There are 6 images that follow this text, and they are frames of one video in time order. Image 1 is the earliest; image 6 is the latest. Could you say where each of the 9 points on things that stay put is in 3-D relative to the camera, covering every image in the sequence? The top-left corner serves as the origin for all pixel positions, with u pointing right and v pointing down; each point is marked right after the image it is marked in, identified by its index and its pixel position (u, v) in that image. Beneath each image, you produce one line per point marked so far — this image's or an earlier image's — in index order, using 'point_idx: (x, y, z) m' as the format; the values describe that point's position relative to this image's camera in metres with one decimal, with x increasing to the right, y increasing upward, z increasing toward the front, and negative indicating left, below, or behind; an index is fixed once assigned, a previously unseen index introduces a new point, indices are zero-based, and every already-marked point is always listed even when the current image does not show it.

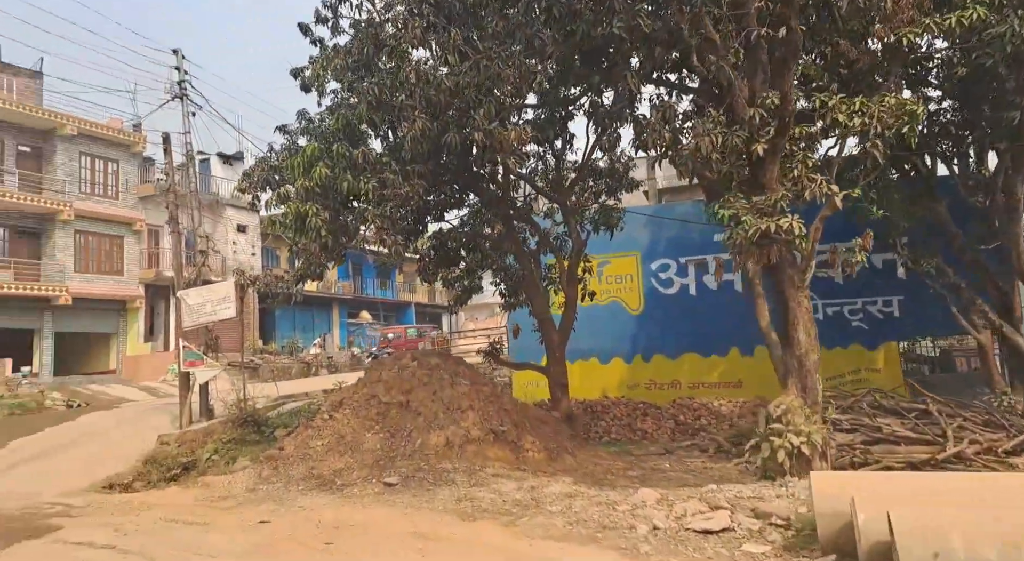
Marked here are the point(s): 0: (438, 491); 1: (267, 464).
0: (-0.8, -2.3, +7.4) m
1: (-3.1, -2.3, +8.6) m
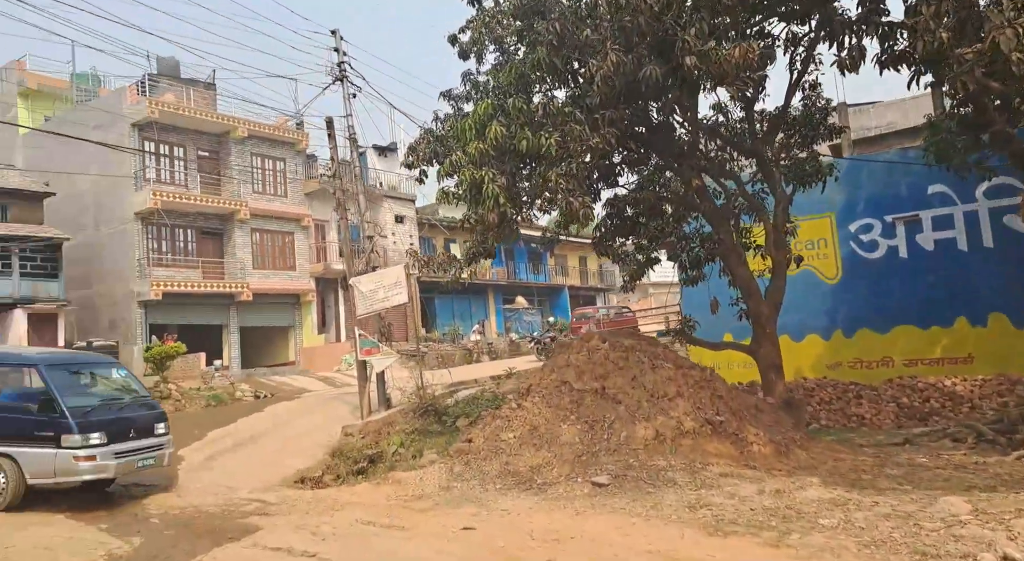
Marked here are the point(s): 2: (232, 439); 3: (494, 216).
0: (+1.3, -1.9, +6.2) m
1: (-0.6, -2.0, +7.9) m
2: (-4.8, -2.7, +11.9) m
3: (-0.2, +0.8, +7.7) m
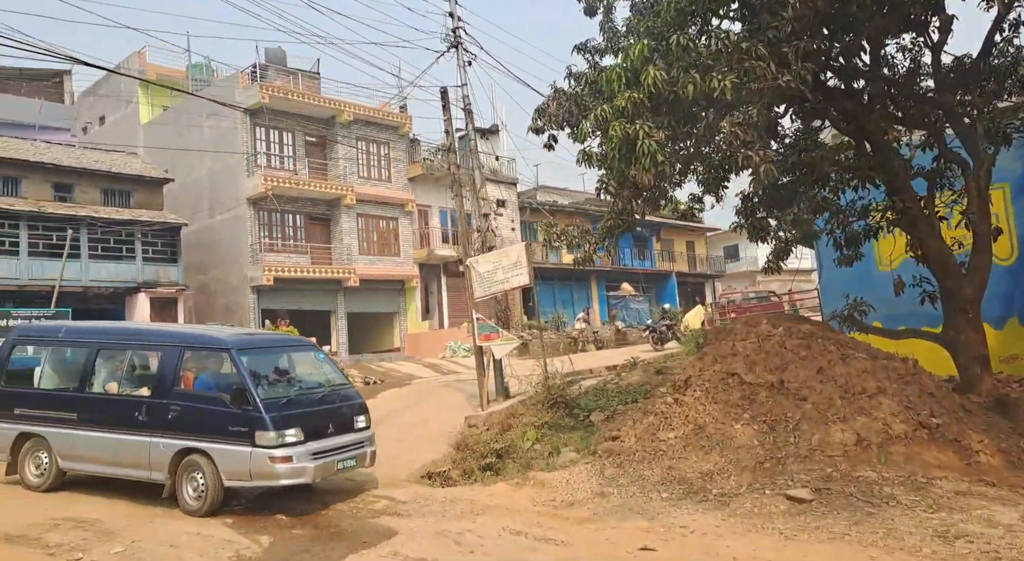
0: (+2.7, -1.7, +4.9) m
1: (+0.9, -1.8, +6.8) m
2: (-2.7, -2.4, +11.3) m
3: (+1.3, +1.0, +6.6) m
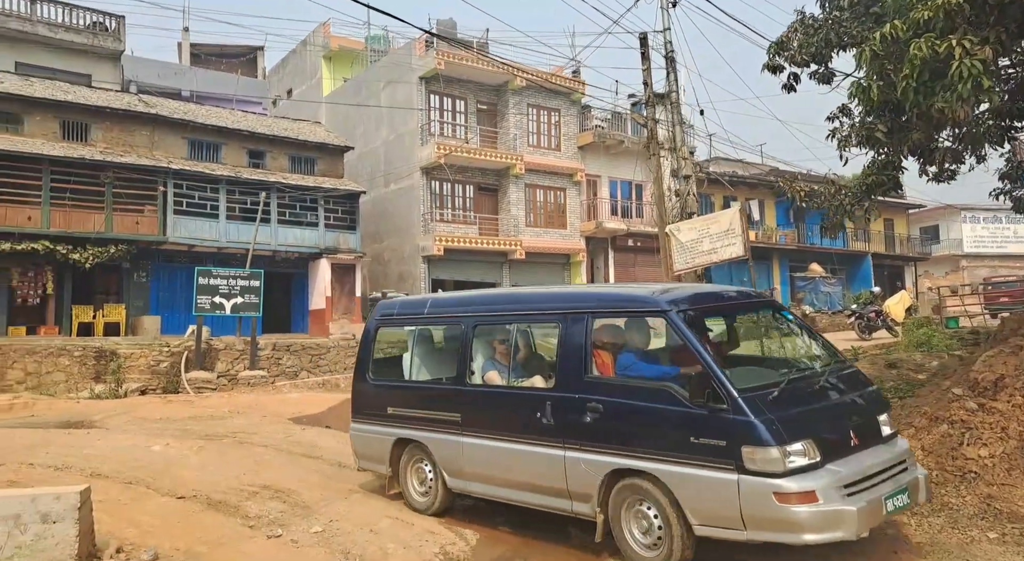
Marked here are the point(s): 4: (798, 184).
0: (+4.2, -1.5, +3.1) m
1: (+2.9, -1.5, +5.4) m
2: (+0.3, -1.9, +10.6) m
3: (+3.3, +1.3, +4.9) m
4: (+3.3, +1.1, +7.9) m
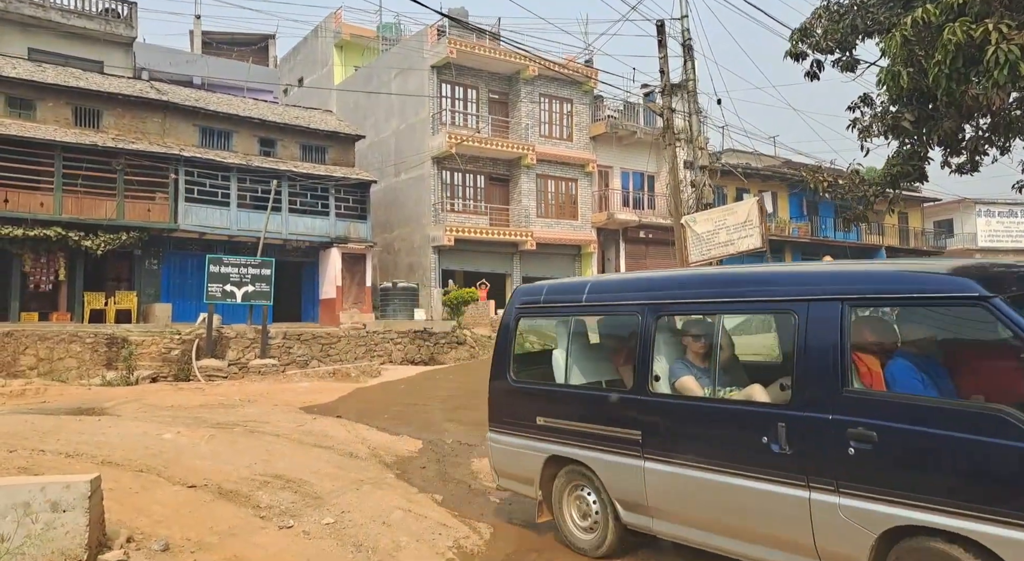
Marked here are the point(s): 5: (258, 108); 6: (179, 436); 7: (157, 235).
0: (+4.2, -1.5, +2.9) m
1: (+3.0, -1.5, +5.2) m
2: (+0.5, -1.8, +10.5) m
3: (+3.4, +1.3, +4.8) m
4: (+3.5, +1.2, +7.8) m
5: (-7.4, +5.0, +19.9) m
6: (-3.5, -1.7, +7.3) m
7: (-9.1, +1.1, +17.5) m
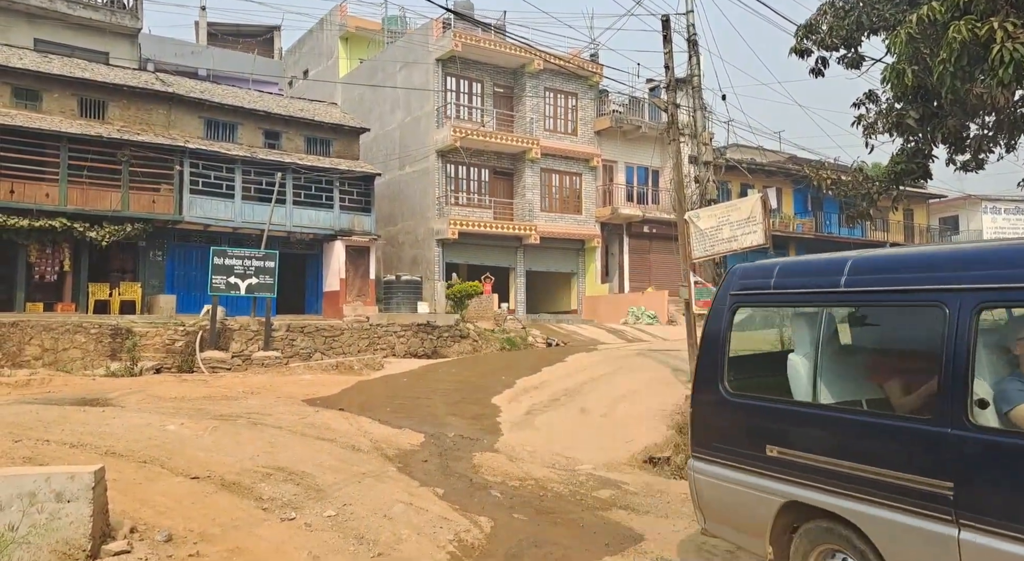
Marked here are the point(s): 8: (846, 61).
0: (+4.2, -1.5, +3.0) m
1: (+3.0, -1.5, +5.2) m
2: (+0.5, -1.7, +10.5) m
3: (+3.5, +1.3, +4.8) m
4: (+3.5, +1.2, +7.8) m
5: (-7.2, +5.2, +19.9) m
6: (-3.5, -1.6, +7.3) m
7: (-9.0, +1.4, +17.6) m
8: (+3.6, +2.4, +7.4) m
